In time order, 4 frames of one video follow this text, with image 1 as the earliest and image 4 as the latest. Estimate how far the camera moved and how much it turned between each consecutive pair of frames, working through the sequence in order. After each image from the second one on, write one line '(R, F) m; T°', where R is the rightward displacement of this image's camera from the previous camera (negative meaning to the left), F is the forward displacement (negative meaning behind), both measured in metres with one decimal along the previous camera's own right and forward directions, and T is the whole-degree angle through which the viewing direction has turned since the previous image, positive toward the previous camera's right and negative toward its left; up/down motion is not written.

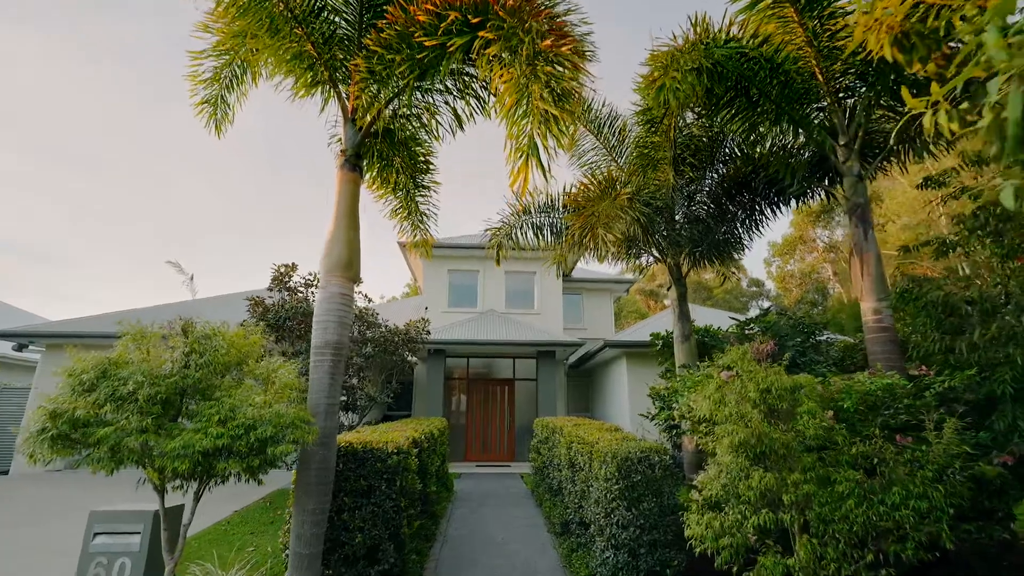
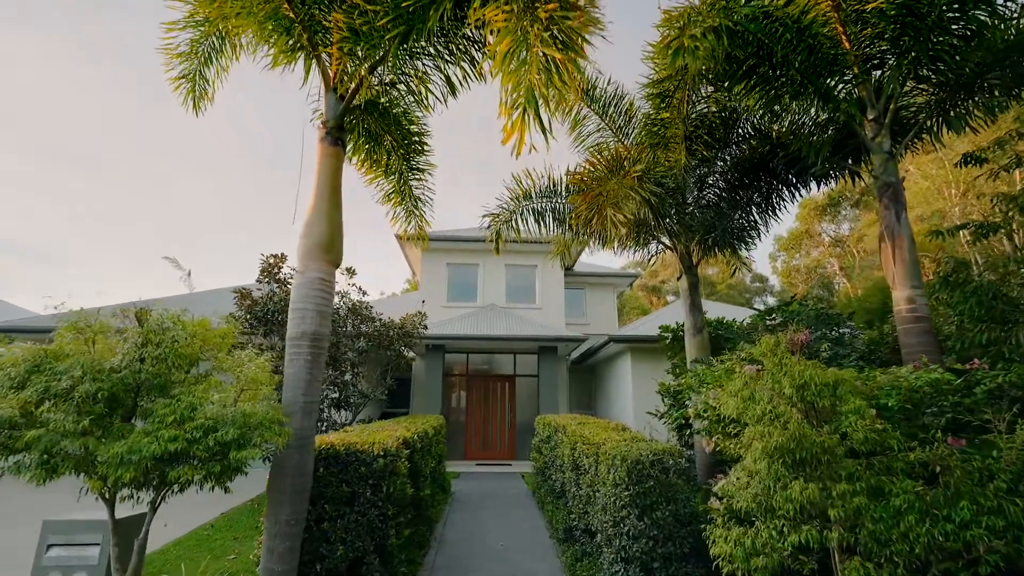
(0.0, +0.5) m; 0°
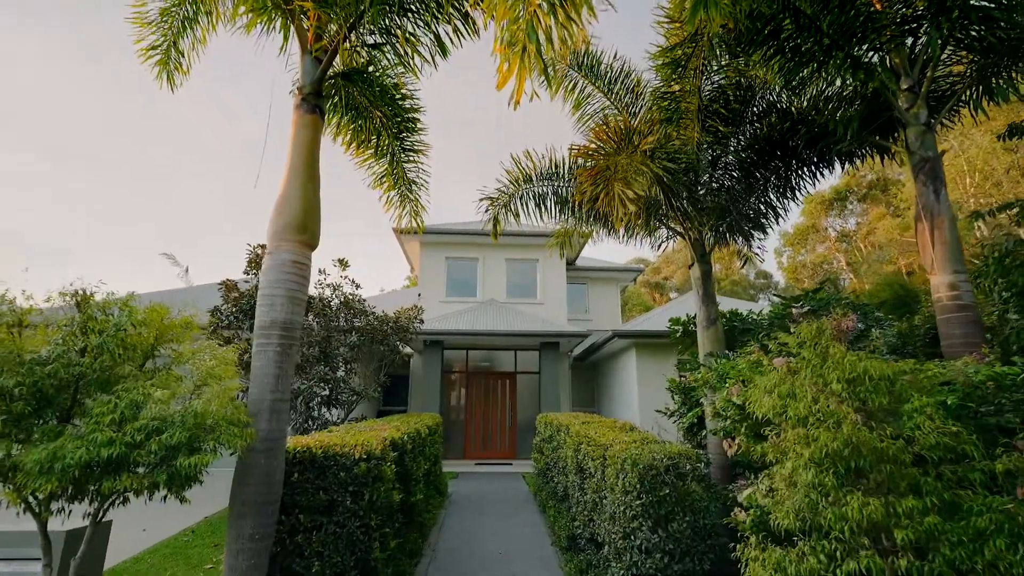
(0.0, +0.5) m; 0°
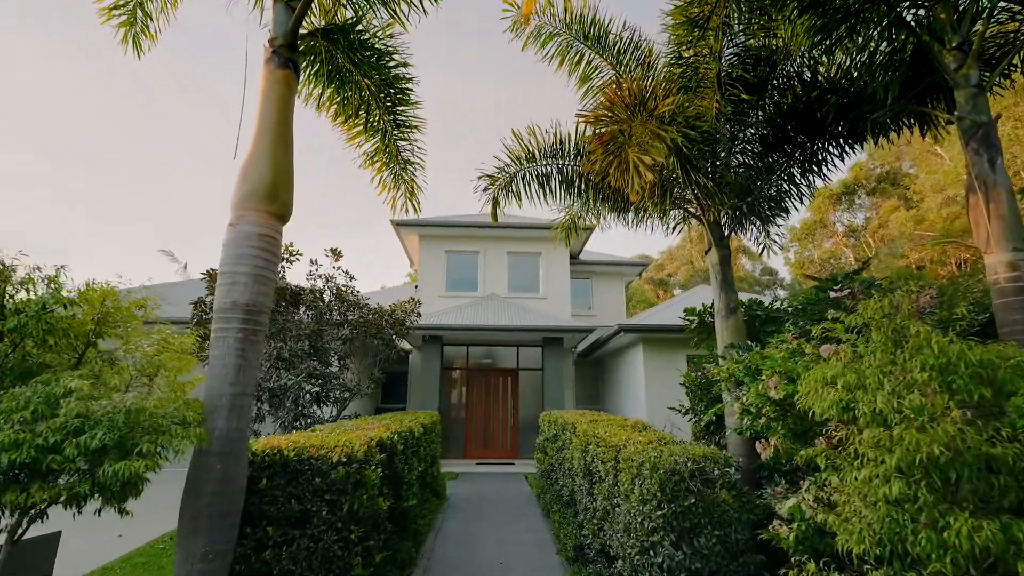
(0.0, +0.6) m; 0°
